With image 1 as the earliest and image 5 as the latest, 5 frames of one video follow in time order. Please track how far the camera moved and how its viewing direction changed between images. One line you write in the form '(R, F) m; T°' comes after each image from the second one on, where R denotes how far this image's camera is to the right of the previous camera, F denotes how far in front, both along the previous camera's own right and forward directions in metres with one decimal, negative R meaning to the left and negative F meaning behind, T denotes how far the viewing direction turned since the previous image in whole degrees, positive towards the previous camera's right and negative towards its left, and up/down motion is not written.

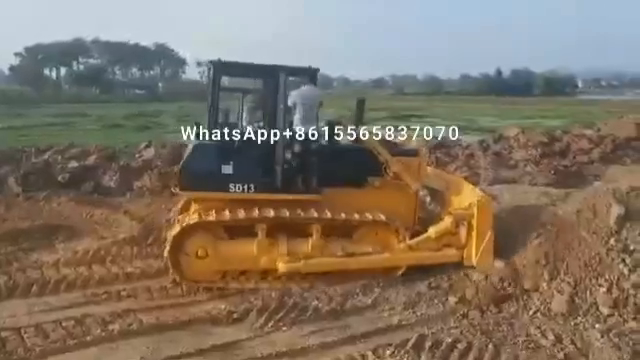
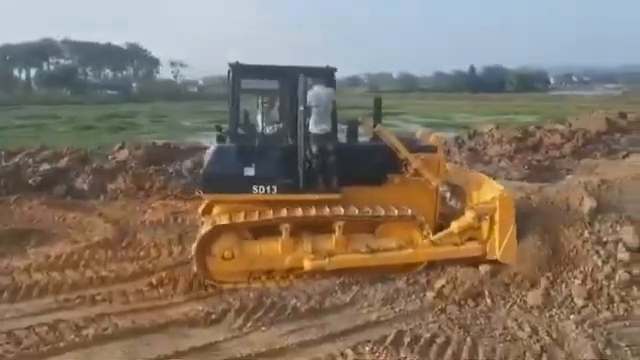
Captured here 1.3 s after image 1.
(+0.3, 0.0) m; +1°
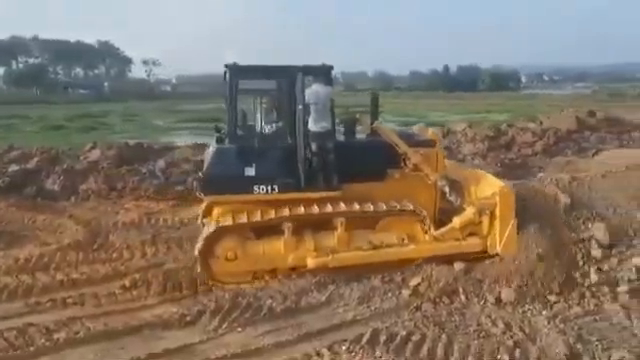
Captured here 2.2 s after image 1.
(-0.5, 0.0) m; +4°
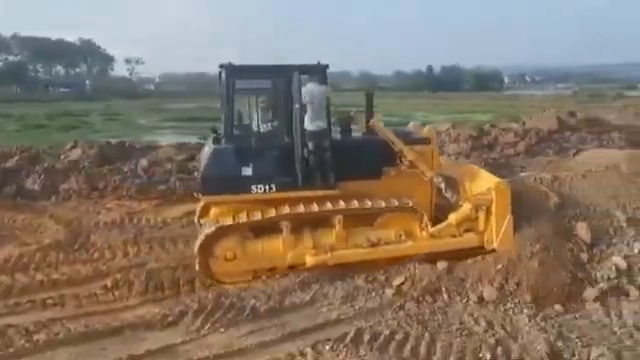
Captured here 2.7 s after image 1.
(-0.3, 0.0) m; +2°
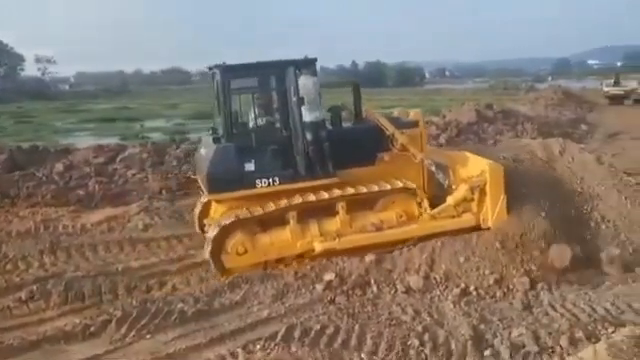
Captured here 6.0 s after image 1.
(-1.4, +0.2) m; +10°
